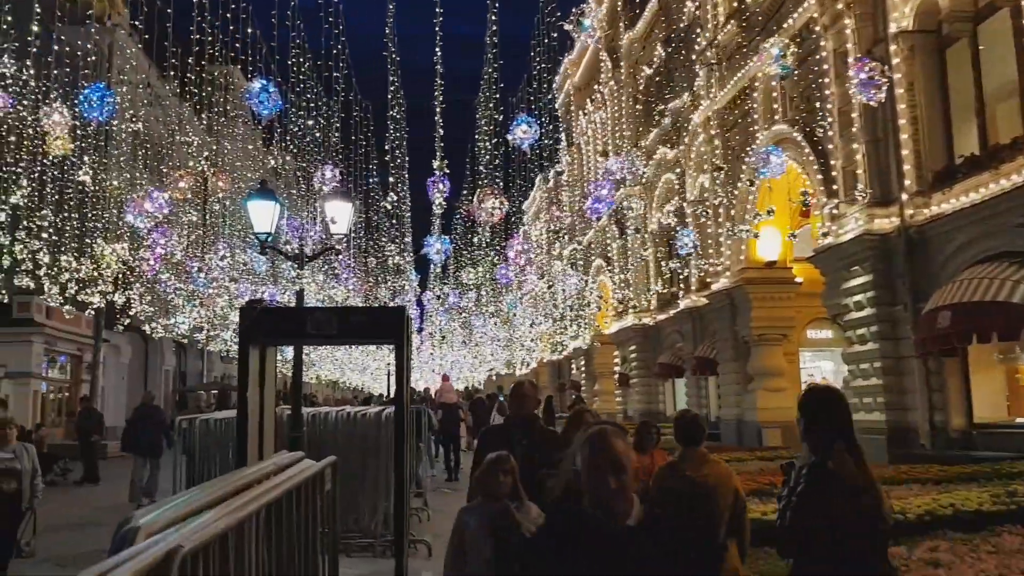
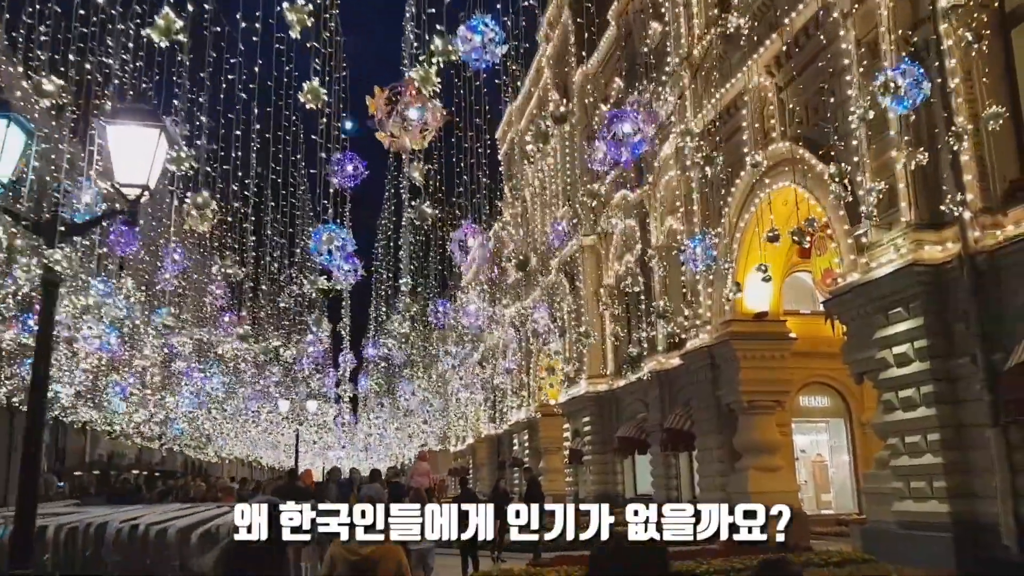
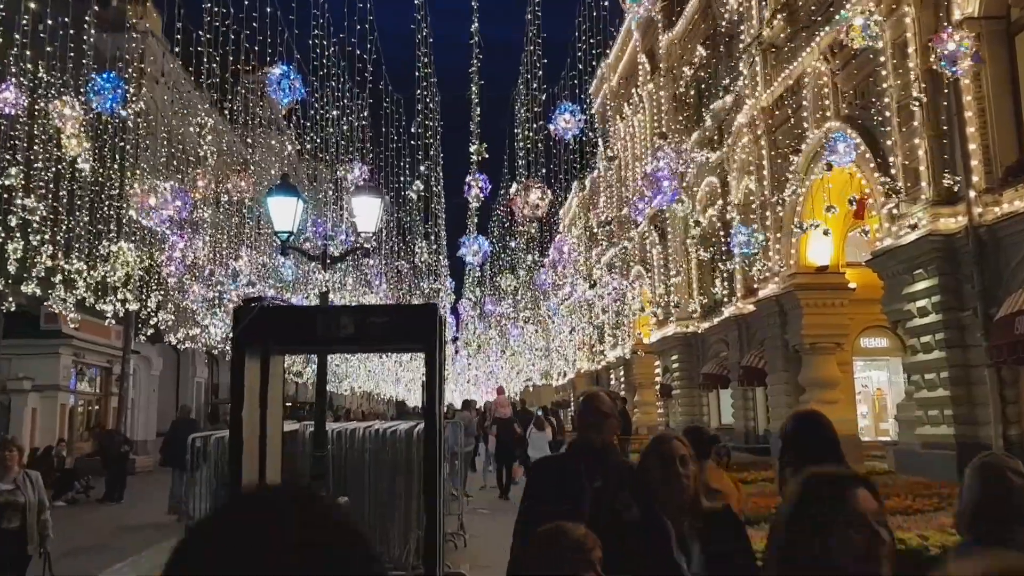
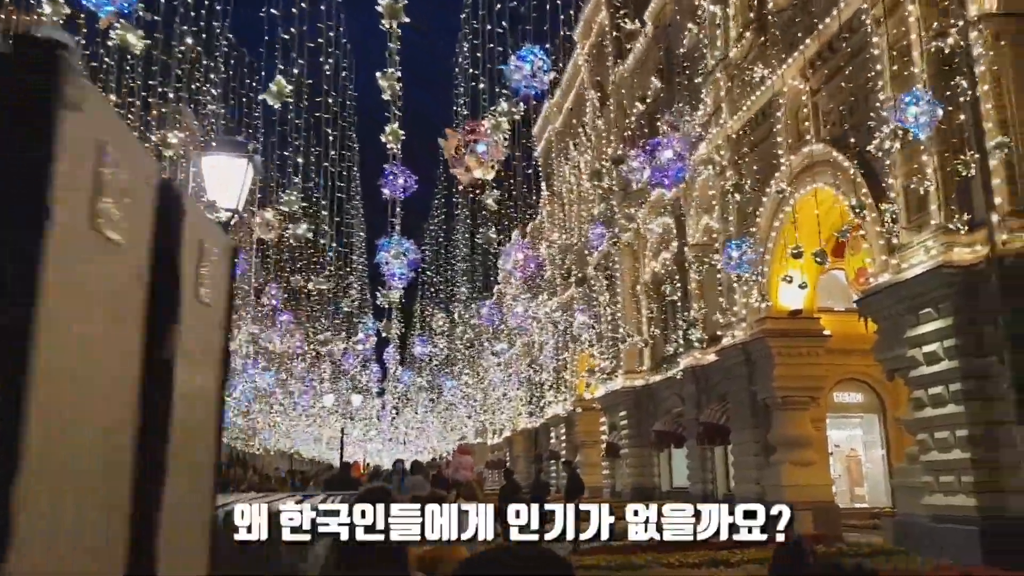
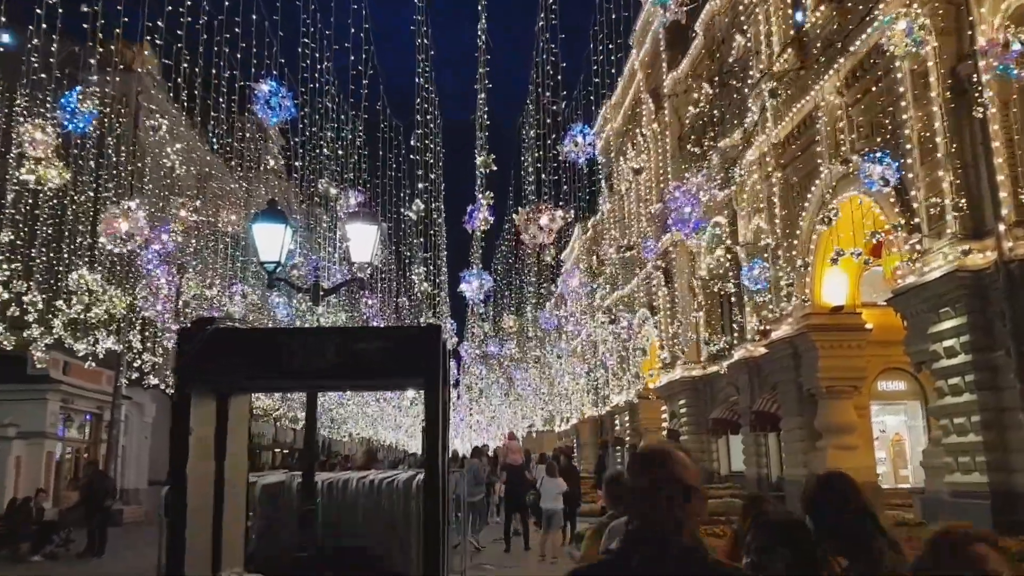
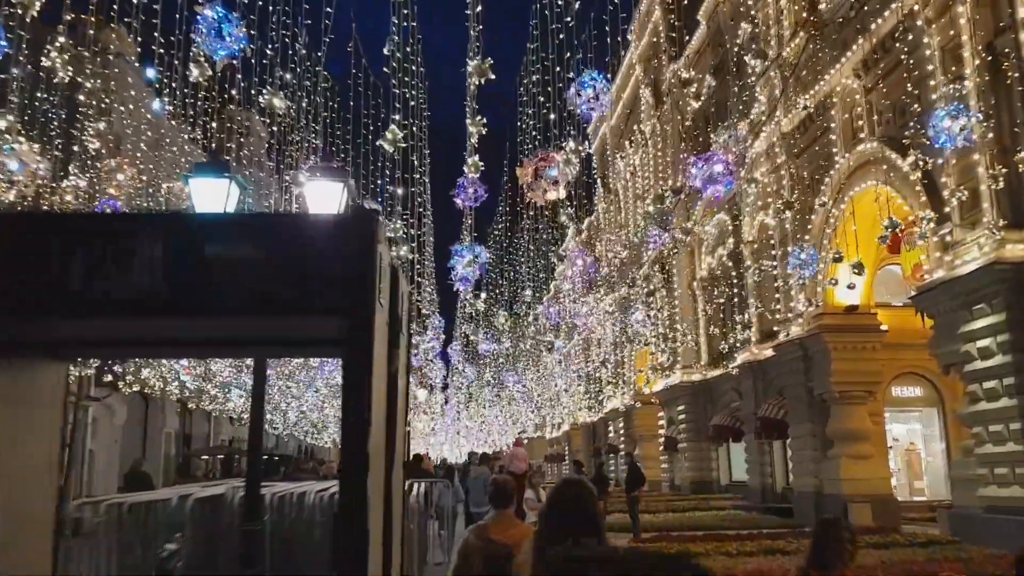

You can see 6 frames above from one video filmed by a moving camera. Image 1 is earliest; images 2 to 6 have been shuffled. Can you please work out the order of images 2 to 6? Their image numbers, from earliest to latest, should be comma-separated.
3, 5, 6, 4, 2
